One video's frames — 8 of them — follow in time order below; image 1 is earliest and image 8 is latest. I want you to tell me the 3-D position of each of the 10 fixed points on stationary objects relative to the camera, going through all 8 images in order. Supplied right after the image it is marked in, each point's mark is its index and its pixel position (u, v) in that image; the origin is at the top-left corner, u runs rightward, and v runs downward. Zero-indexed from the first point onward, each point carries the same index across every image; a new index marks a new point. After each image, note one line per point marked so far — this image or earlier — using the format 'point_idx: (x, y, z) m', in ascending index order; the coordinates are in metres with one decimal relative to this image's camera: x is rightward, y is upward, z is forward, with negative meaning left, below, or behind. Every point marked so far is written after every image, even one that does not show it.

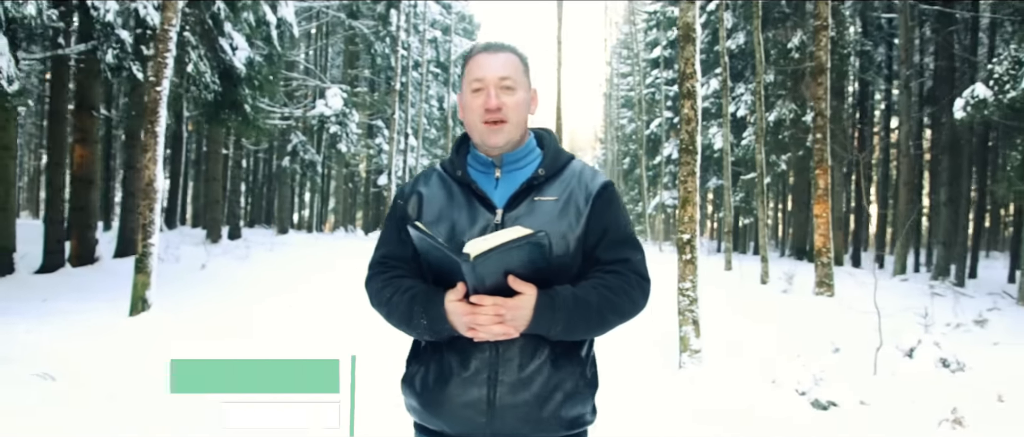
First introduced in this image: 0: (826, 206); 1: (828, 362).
0: (+5.9, +0.2, +12.7) m
1: (+3.5, -1.6, +7.4) m
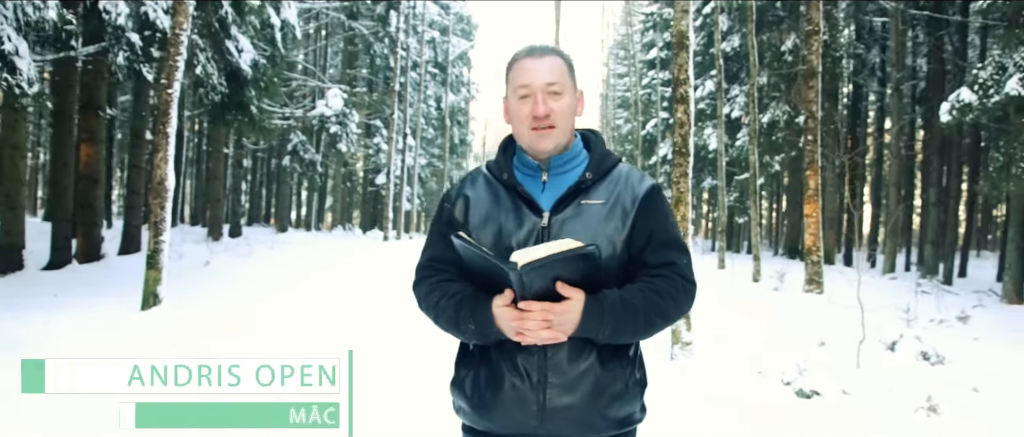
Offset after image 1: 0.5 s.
0: (+5.8, +0.2, +13.0) m
1: (+3.4, -1.6, +7.7) m
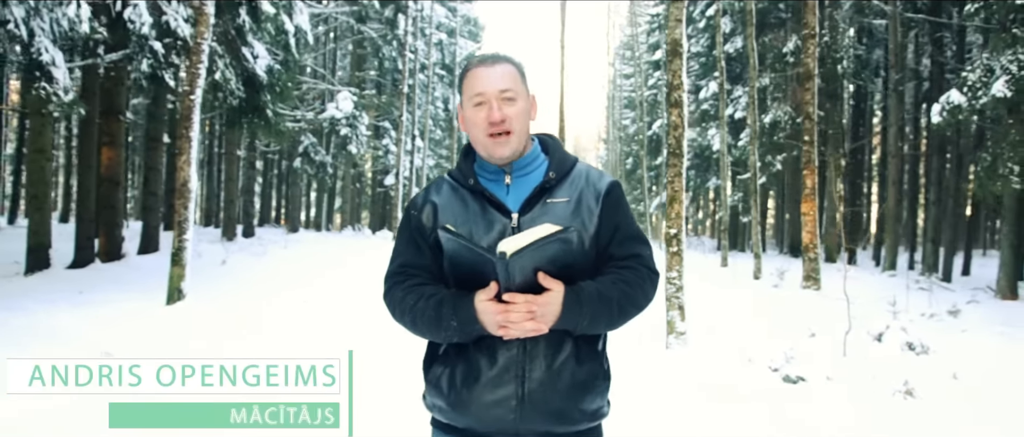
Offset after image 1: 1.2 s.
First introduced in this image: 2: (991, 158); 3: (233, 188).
0: (+5.9, +0.3, +13.4) m
1: (+3.5, -1.5, +8.1) m
2: (+9.9, +1.3, +14.4) m
3: (-7.9, +0.9, +19.2) m
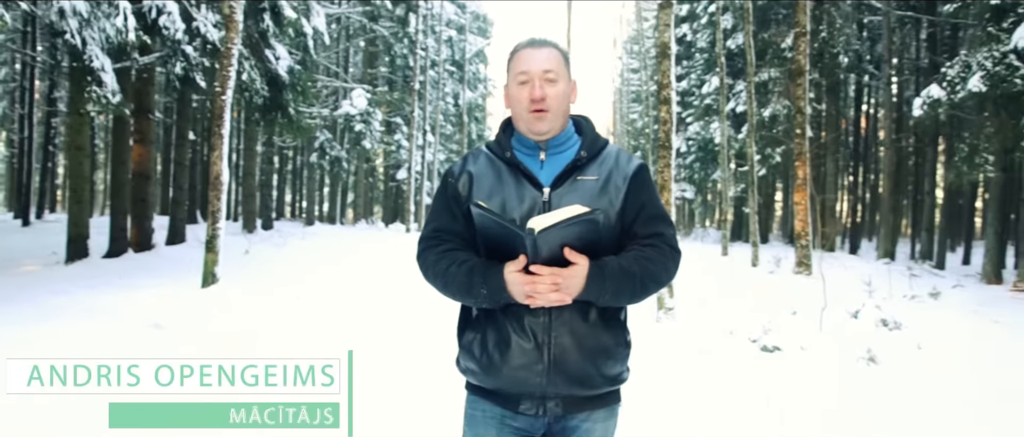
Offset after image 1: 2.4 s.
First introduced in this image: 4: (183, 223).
0: (+6.1, +0.5, +14.1) m
1: (+3.5, -1.4, +8.9) m
2: (+10.1, +1.5, +15.0) m
3: (-7.7, +1.1, +20.1) m
4: (-7.7, -0.1, +15.9) m
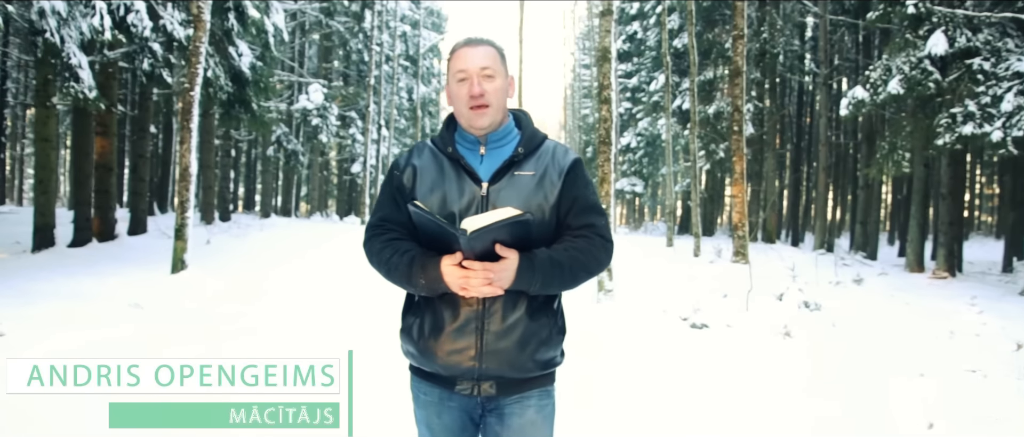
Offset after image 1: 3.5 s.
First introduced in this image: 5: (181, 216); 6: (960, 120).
0: (+5.1, +0.7, +15.2) m
1: (+3.0, -1.2, +9.8) m
2: (+9.0, +1.7, +16.4) m
3: (-9.0, +1.3, +20.2) m
4: (-8.7, +0.1, +16.1) m
5: (-5.4, 0.0, +11.0) m
6: (+8.4, +1.9, +12.8) m
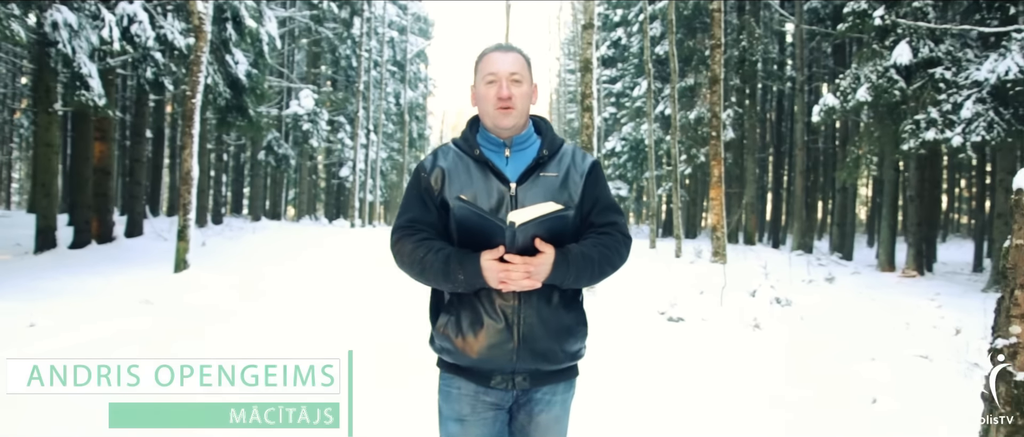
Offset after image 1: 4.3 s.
0: (+4.8, +0.7, +15.8) m
1: (+2.8, -1.2, +10.4) m
2: (+8.7, +1.7, +17.1) m
3: (-9.4, +1.2, +20.6) m
4: (-9.0, 0.0, +16.4) m
5: (-5.6, 0.0, +11.5) m
6: (+8.2, +1.8, +13.5) m
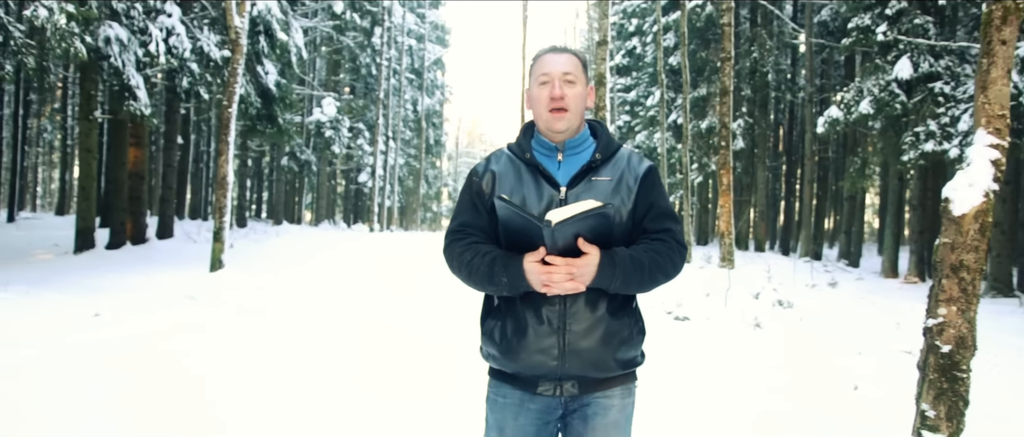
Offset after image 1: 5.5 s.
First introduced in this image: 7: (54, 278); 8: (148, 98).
0: (+5.2, +0.5, +16.3) m
1: (+3.0, -1.3, +11.0) m
2: (+9.1, +1.5, +17.5) m
3: (-8.9, +1.1, +21.4) m
4: (-8.7, 0.0, +17.2) m
5: (-5.3, 0.0, +12.2) m
6: (+8.5, +1.7, +14.0) m
7: (-7.6, -1.0, +11.3) m
8: (-7.7, +2.5, +14.5) m
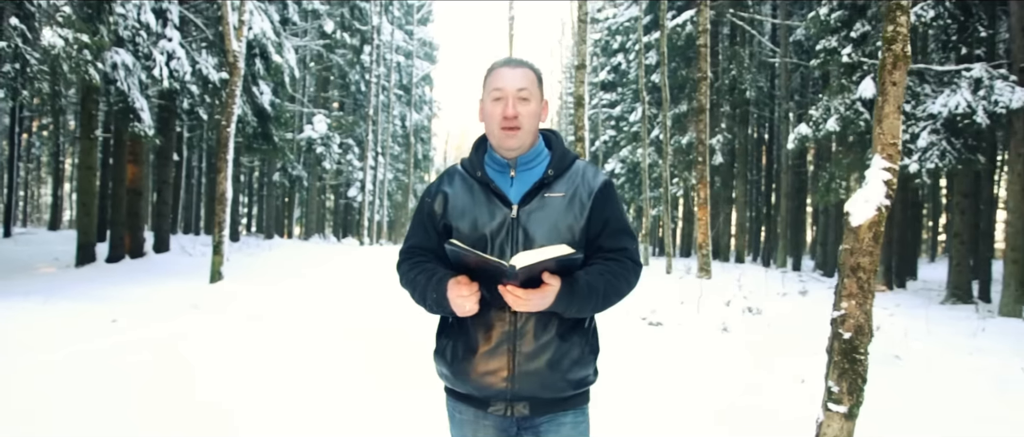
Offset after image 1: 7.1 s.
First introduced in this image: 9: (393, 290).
0: (+4.8, +0.2, +17.1) m
1: (+2.8, -1.5, +11.6) m
2: (+8.7, +1.2, +18.4) m
3: (-9.4, +0.6, +21.9) m
4: (-9.0, -0.4, +17.7) m
5: (-5.6, -0.3, +12.7) m
6: (+8.2, +1.4, +14.8) m
7: (-7.8, -1.2, +11.7) m
8: (-8.0, +2.2, +15.1) m
9: (-2.5, -1.5, +14.3) m
